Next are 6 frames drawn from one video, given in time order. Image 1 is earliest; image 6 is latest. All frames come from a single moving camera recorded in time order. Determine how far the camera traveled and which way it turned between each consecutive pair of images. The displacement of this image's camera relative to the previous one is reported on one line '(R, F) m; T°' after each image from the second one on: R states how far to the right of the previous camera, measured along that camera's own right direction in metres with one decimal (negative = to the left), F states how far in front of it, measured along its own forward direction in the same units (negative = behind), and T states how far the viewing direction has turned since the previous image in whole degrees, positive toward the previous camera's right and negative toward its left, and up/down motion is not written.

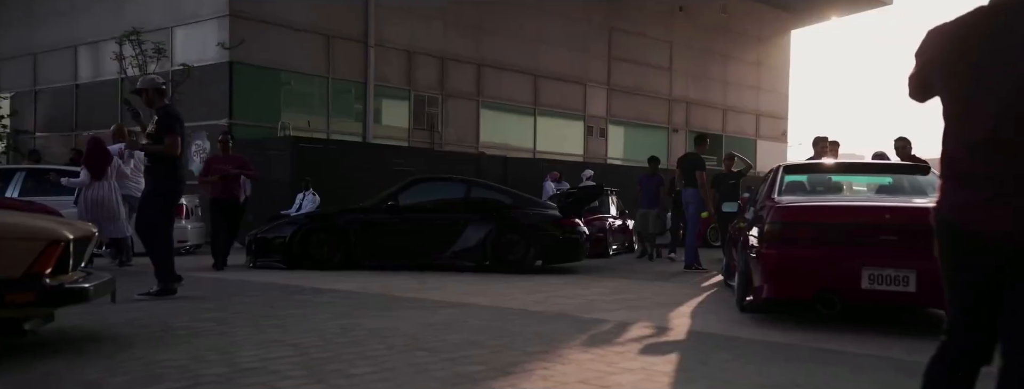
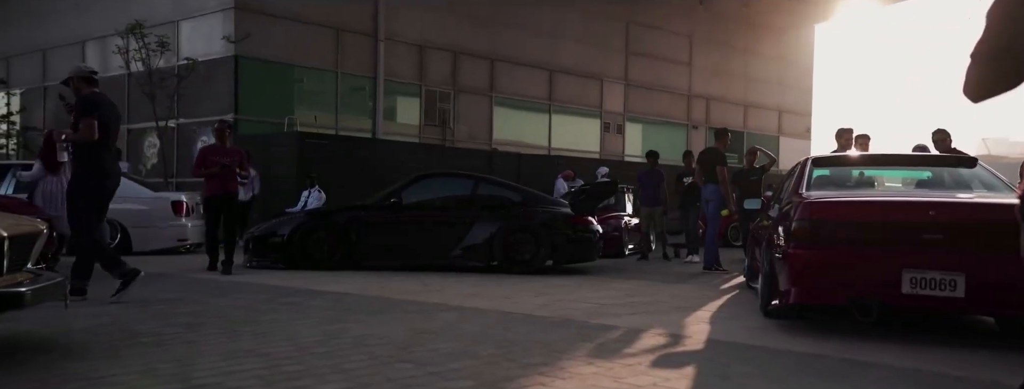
(+0.1, +0.6) m; -1°
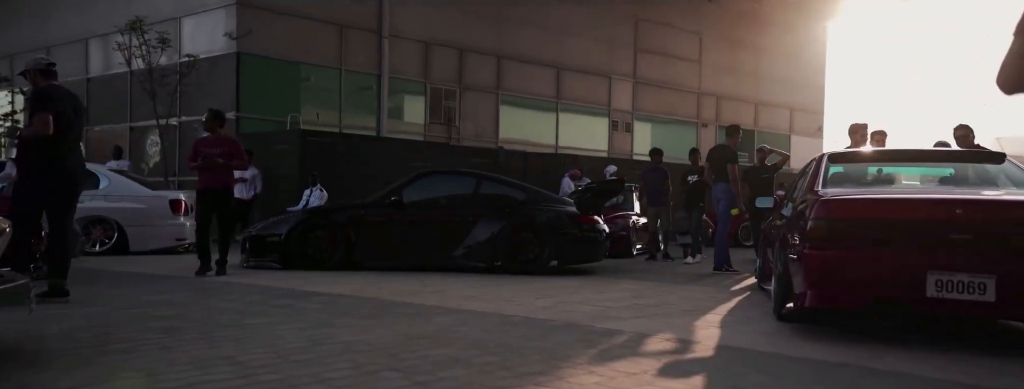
(+0.1, +0.3) m; -1°
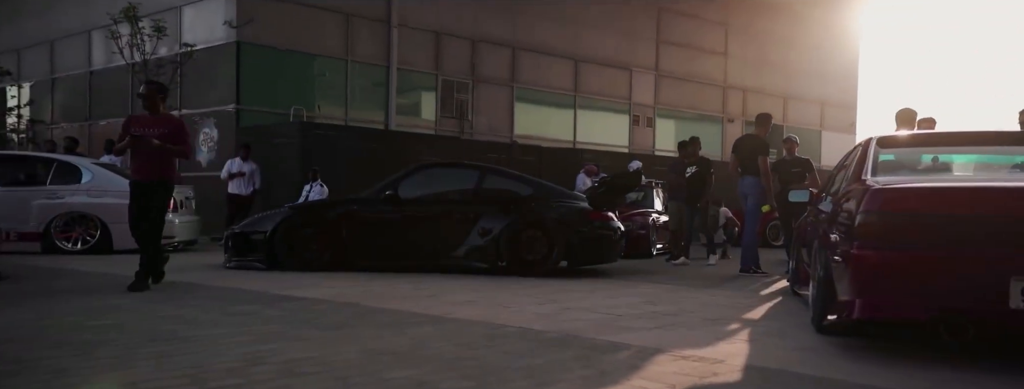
(+0.2, +0.9) m; -1°
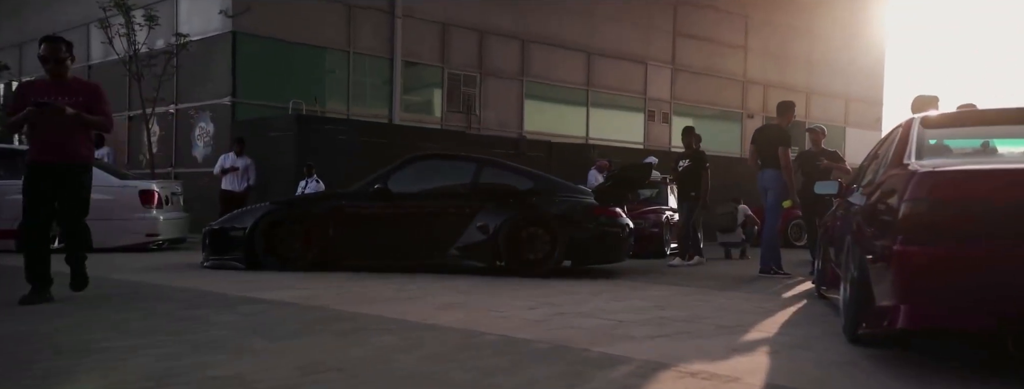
(+0.2, +0.8) m; -1°
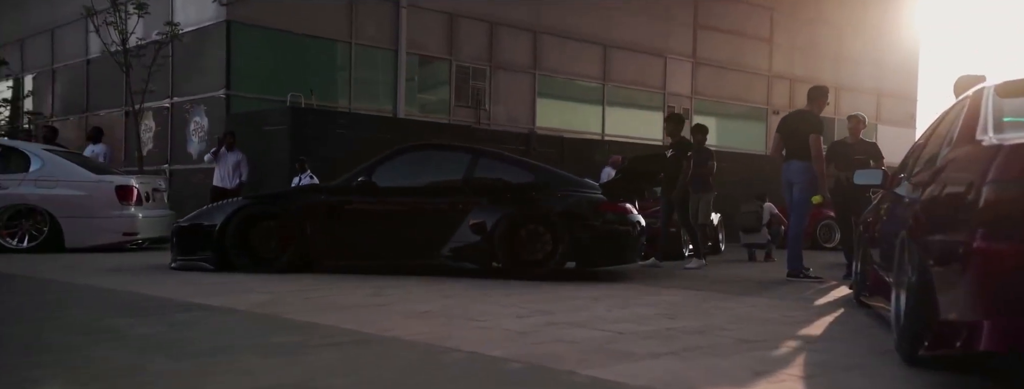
(+0.2, +0.9) m; -1°
